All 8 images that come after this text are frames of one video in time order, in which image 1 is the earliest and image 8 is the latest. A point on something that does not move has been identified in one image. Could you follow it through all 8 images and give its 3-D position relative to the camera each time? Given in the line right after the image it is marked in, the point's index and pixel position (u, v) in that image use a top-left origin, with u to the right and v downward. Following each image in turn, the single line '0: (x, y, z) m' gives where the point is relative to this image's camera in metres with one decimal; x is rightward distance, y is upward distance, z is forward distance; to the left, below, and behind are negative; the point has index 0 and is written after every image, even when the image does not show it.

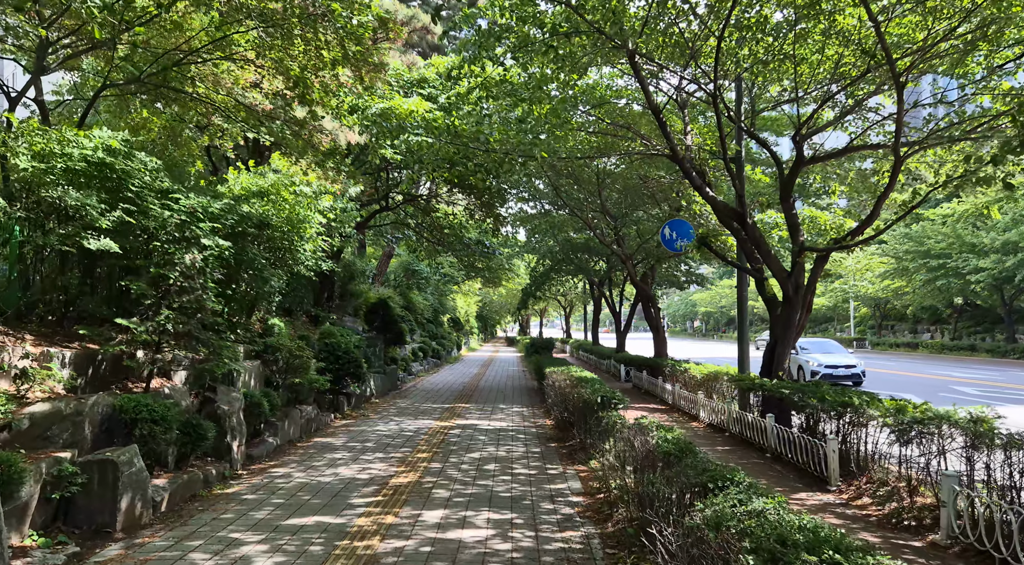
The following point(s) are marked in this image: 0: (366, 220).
0: (-3.1, +1.3, +15.0) m
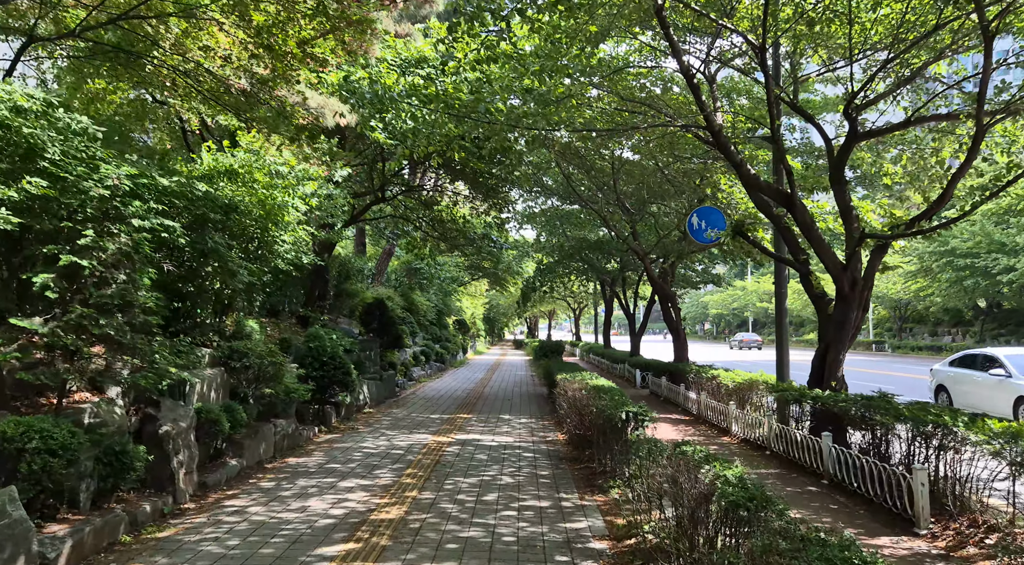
0: (-3.0, +1.4, +13.9) m
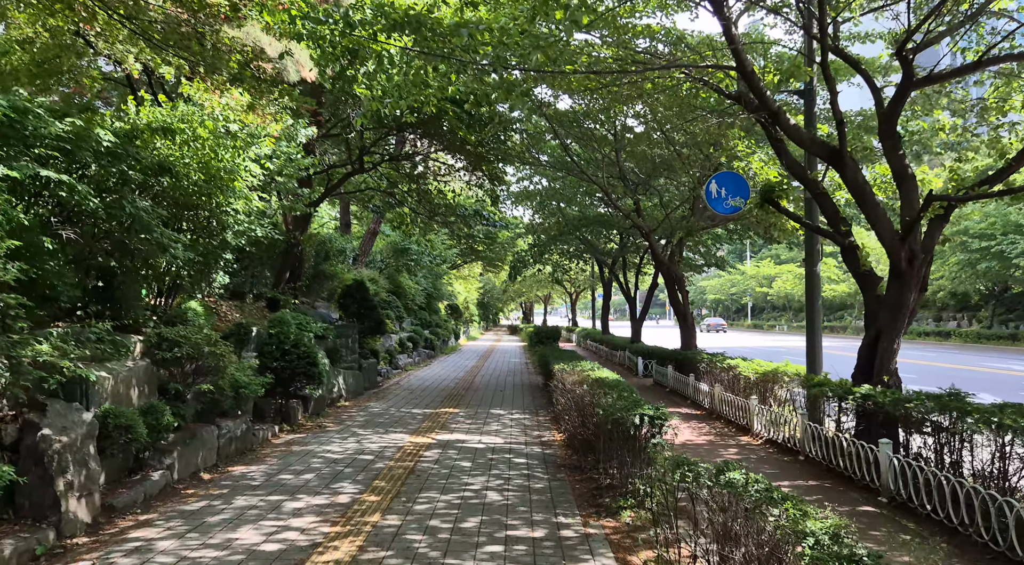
0: (-3.1, +1.7, +12.6) m
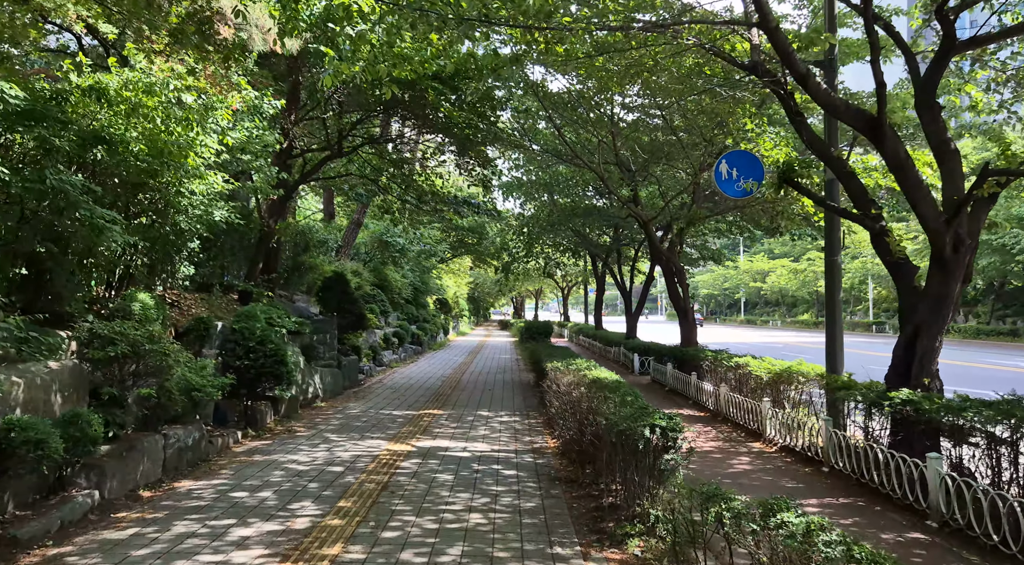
0: (-3.3, +1.8, +11.8) m
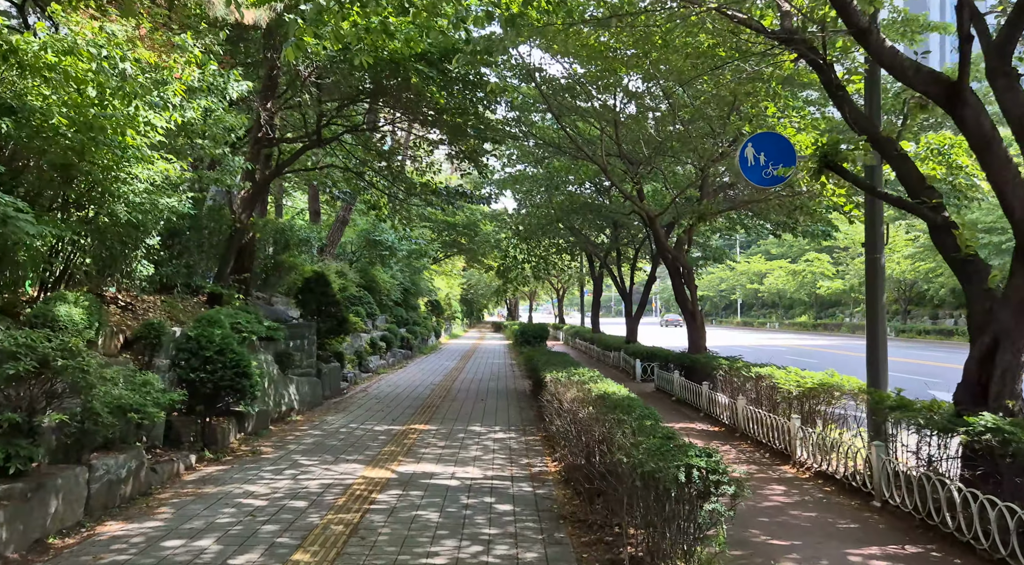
0: (-3.4, +1.8, +10.8) m
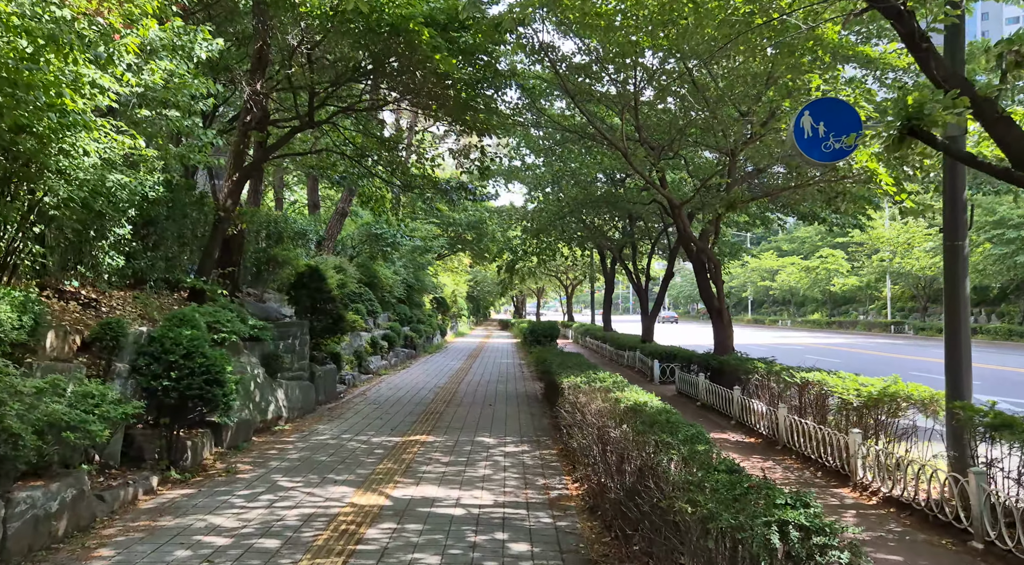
0: (-3.2, +1.9, +9.9) m
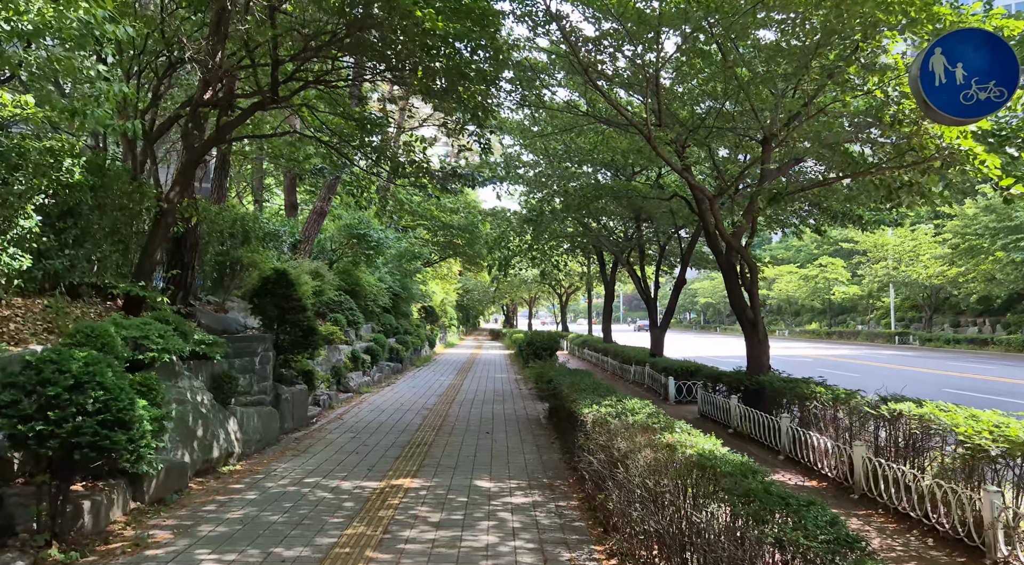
0: (-3.2, +1.8, +8.3) m
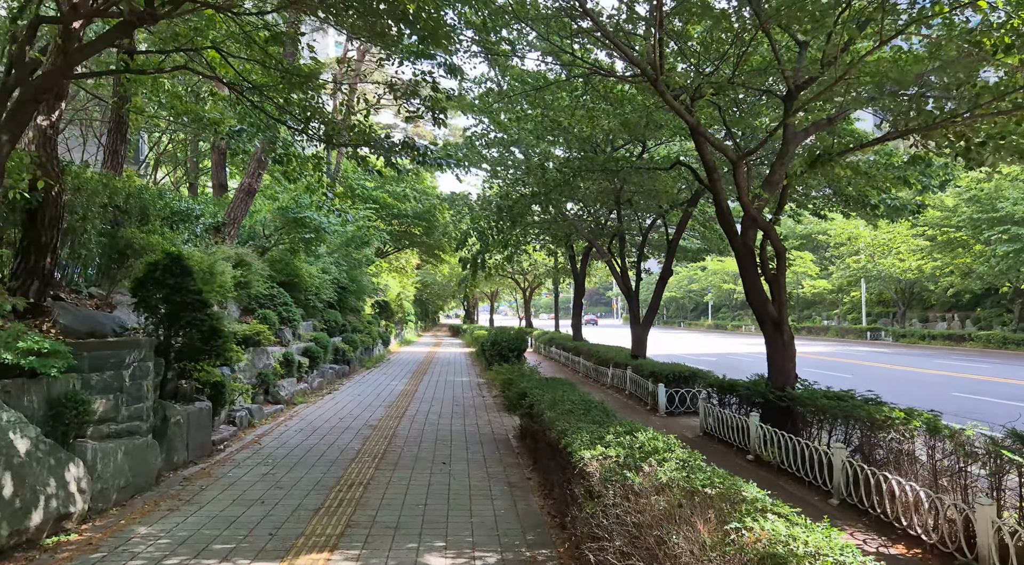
0: (-3.5, +2.0, +6.1) m
